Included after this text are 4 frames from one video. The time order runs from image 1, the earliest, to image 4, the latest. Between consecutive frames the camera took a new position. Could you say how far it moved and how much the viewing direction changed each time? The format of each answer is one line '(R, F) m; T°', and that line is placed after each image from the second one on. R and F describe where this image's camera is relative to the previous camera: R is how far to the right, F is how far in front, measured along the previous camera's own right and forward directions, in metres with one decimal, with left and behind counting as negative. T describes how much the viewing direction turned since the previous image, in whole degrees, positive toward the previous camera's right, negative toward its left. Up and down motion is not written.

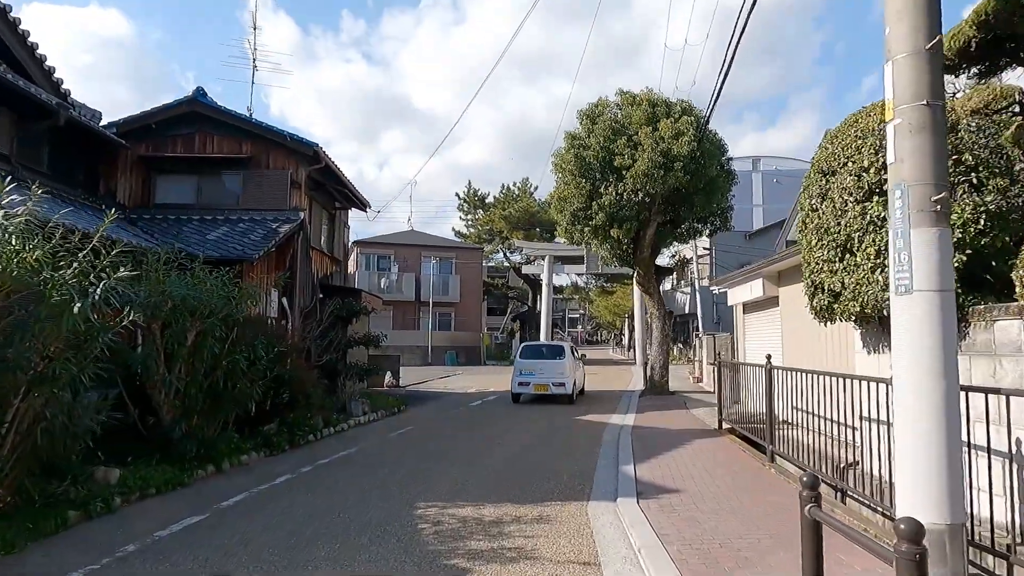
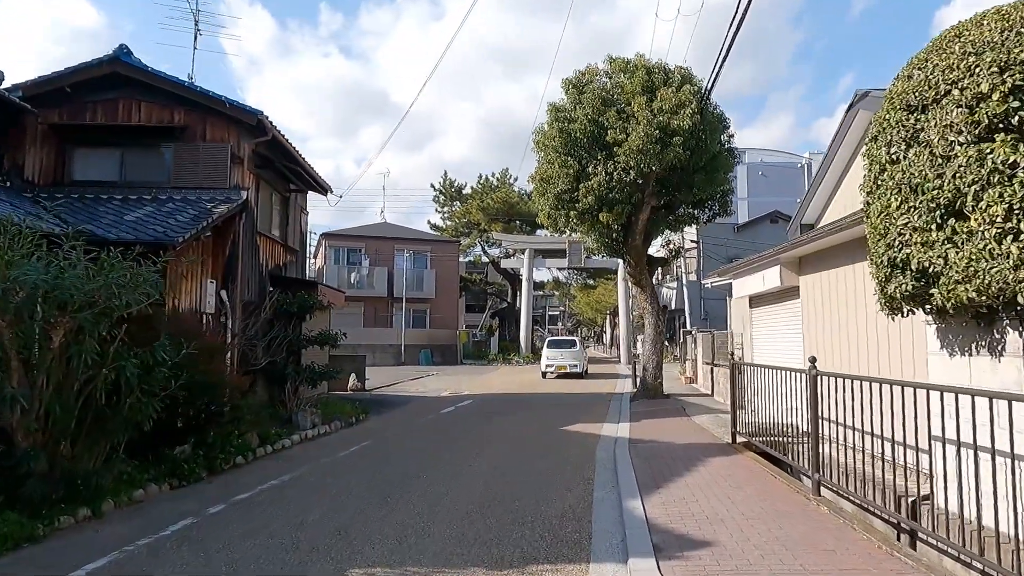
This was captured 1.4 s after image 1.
(+0.1, +1.8) m; +2°
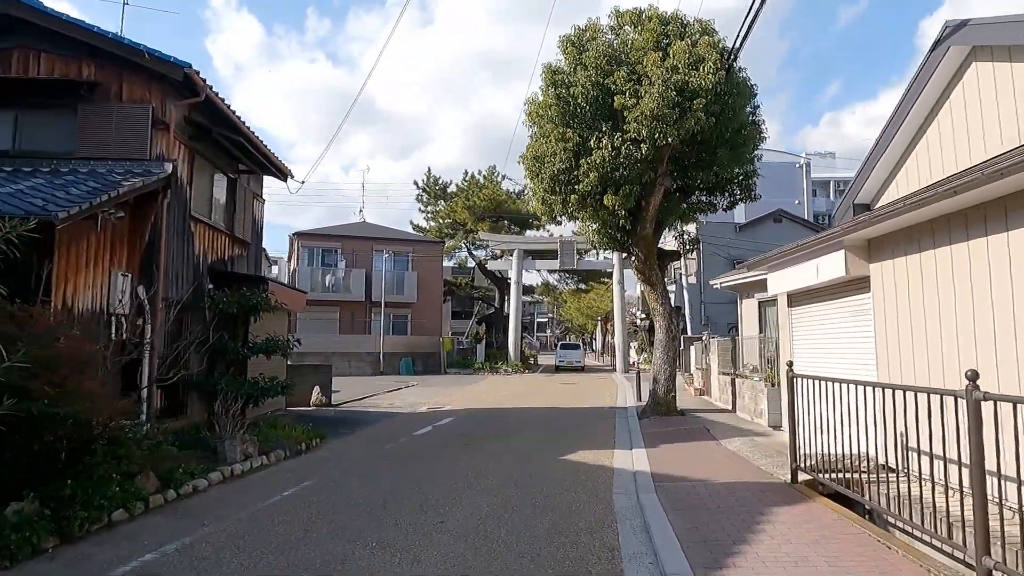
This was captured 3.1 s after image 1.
(0.0, +2.3) m; +1°
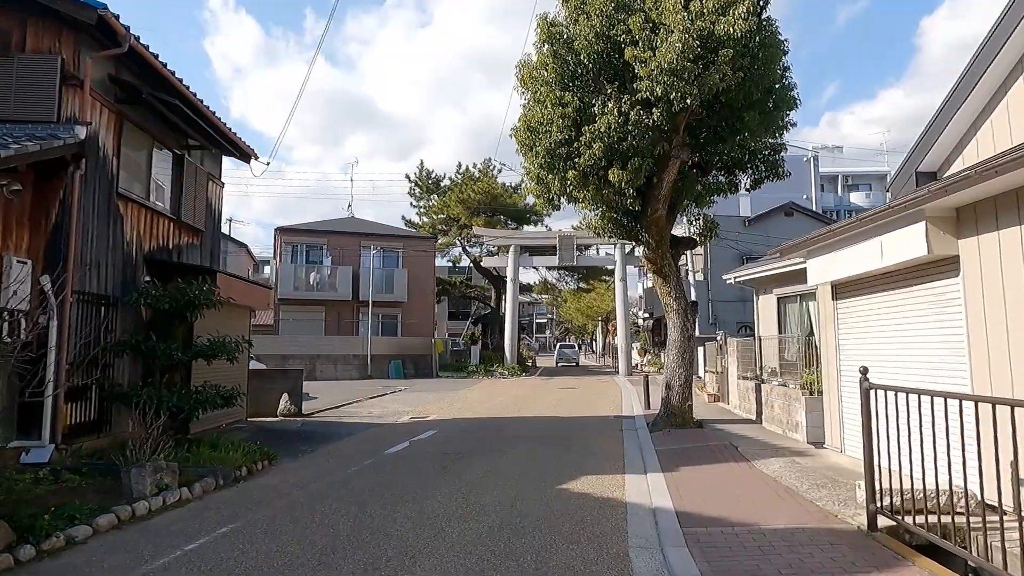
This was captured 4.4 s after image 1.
(+0.2, +1.8) m; 0°
